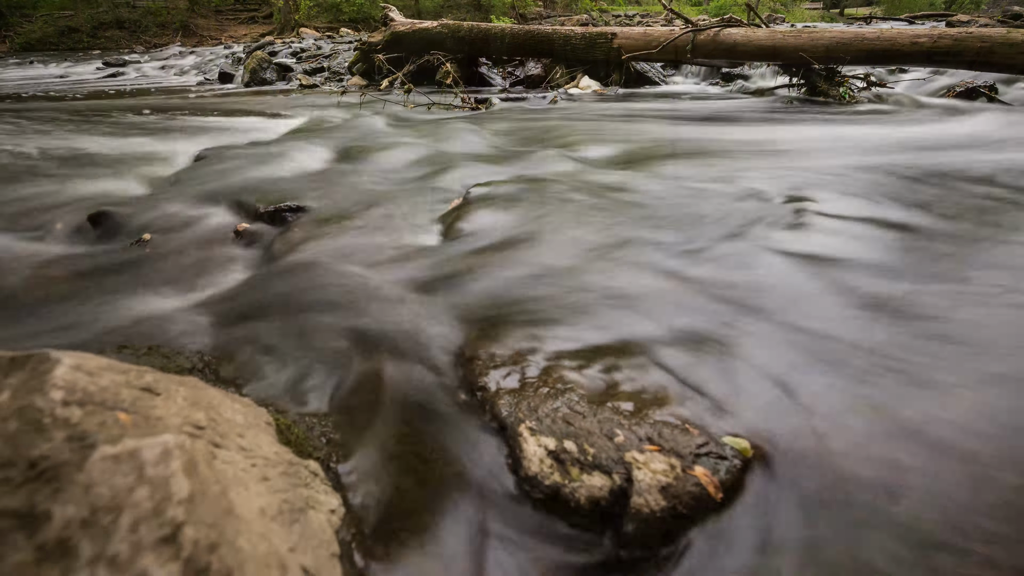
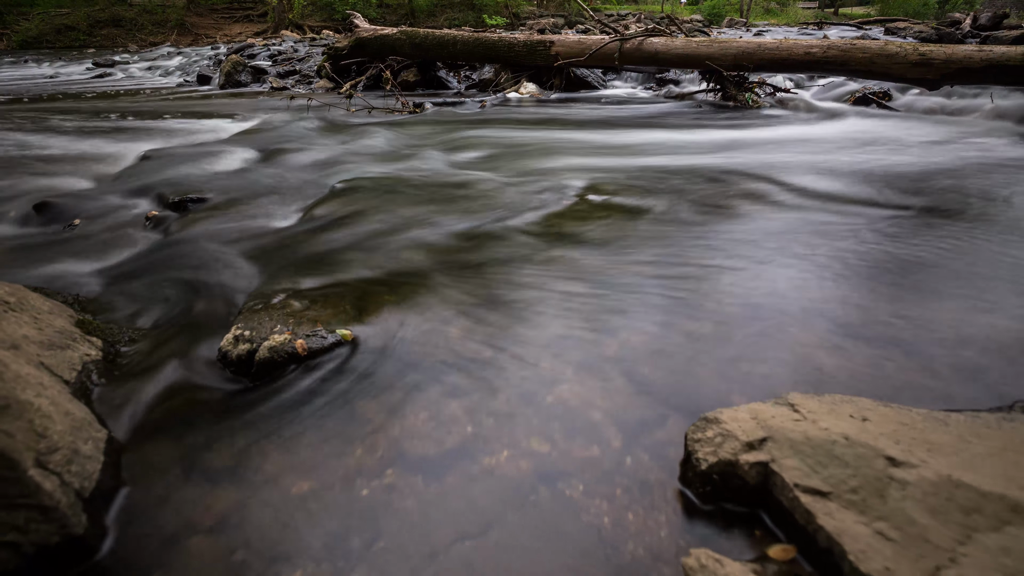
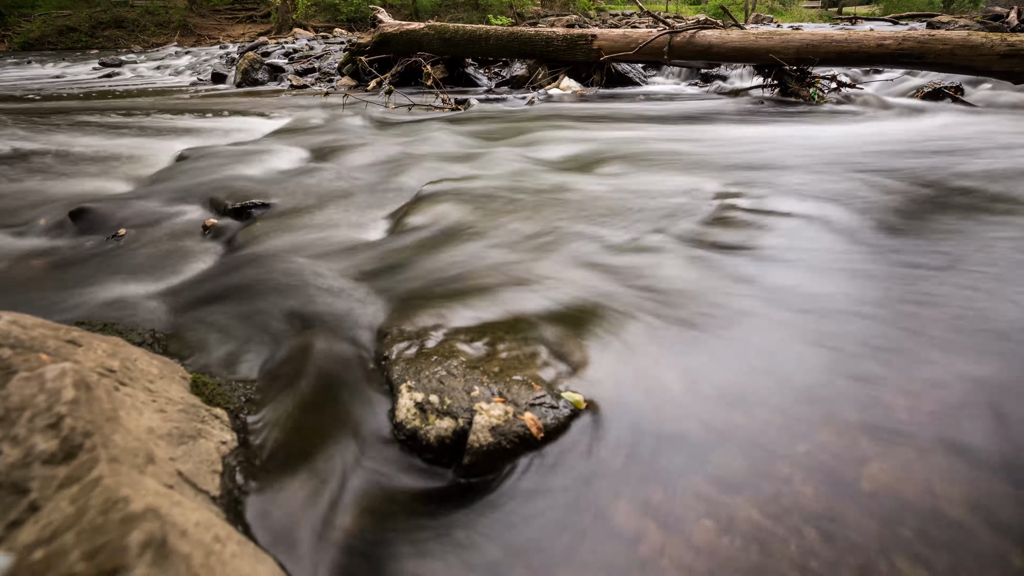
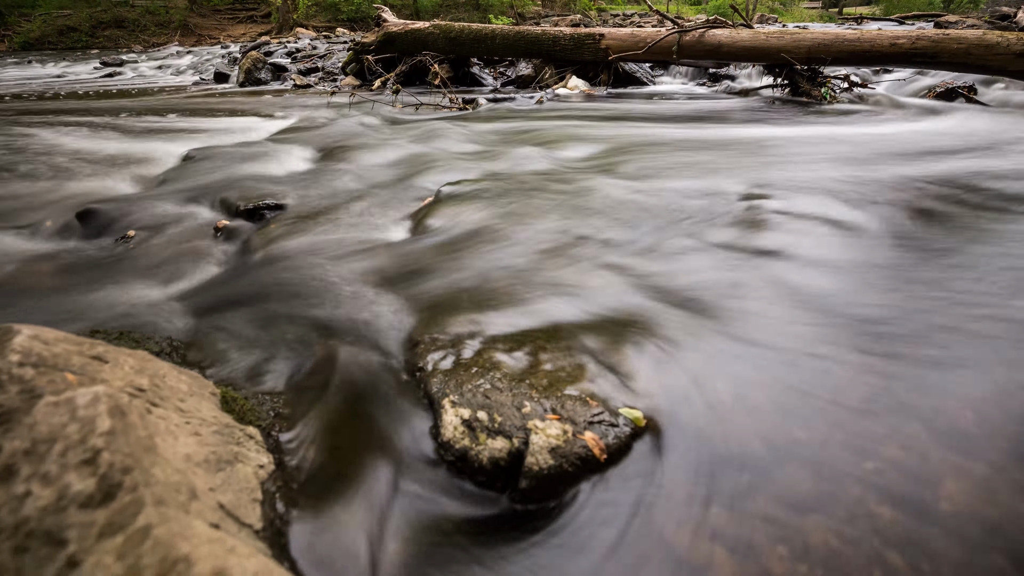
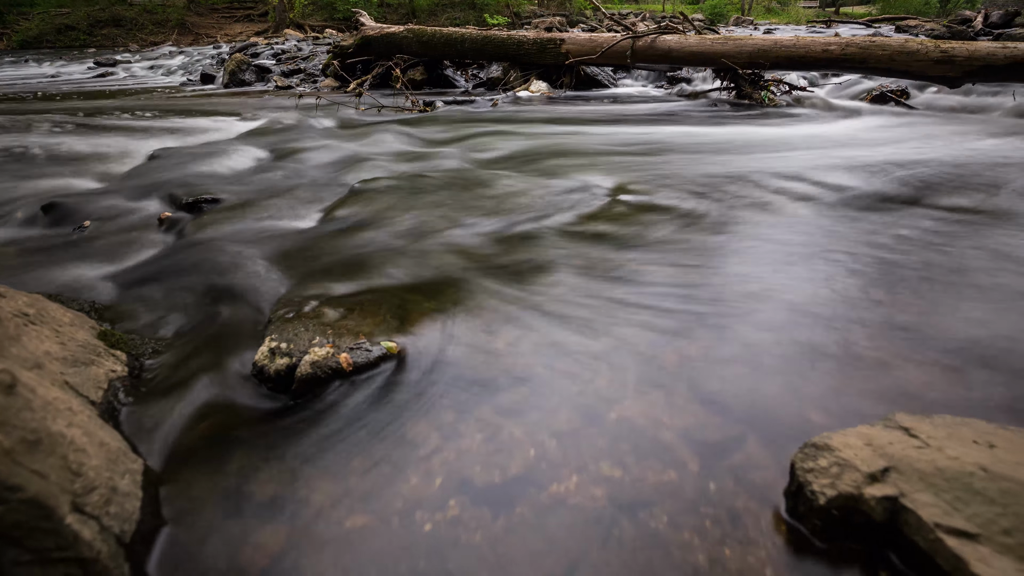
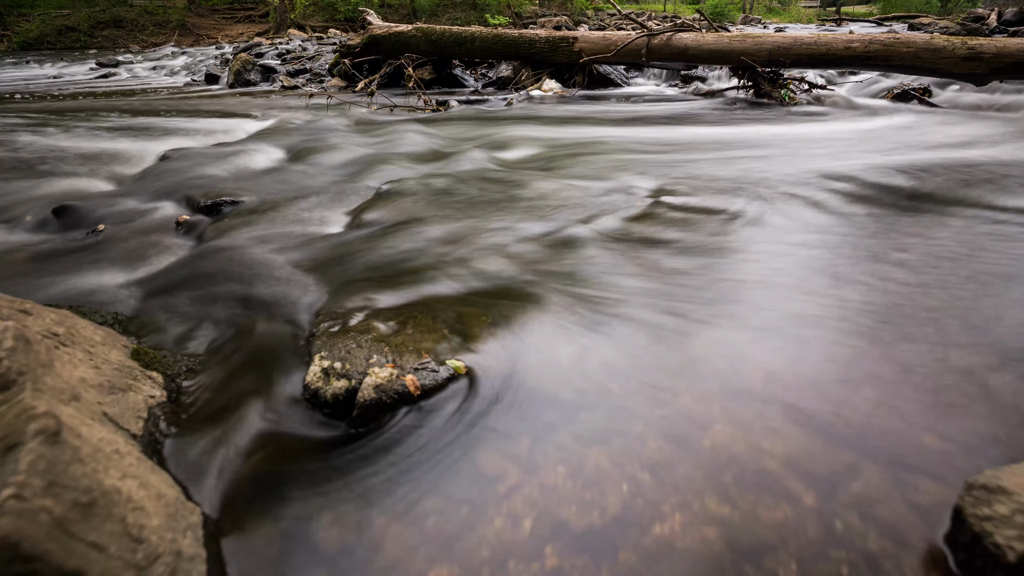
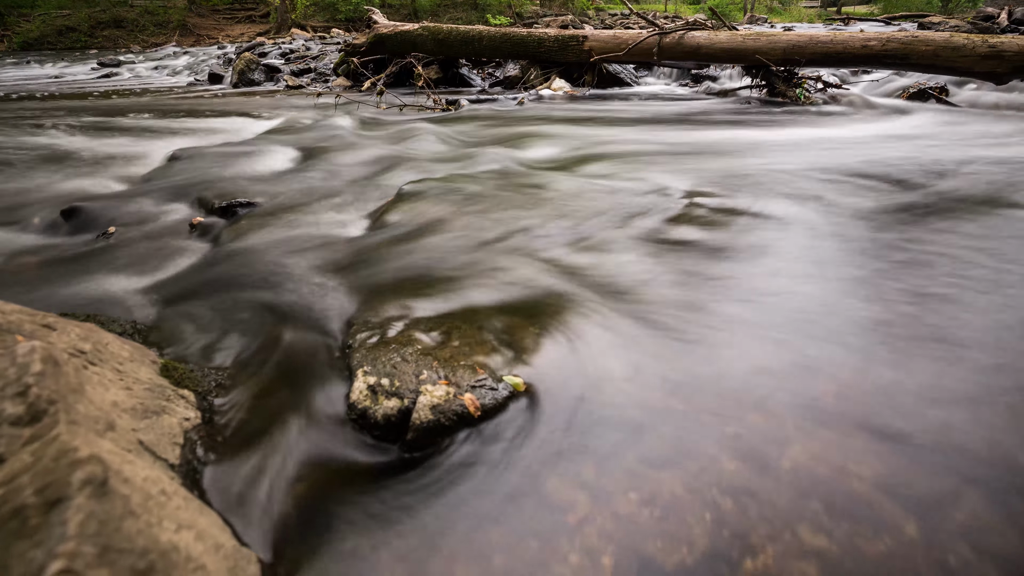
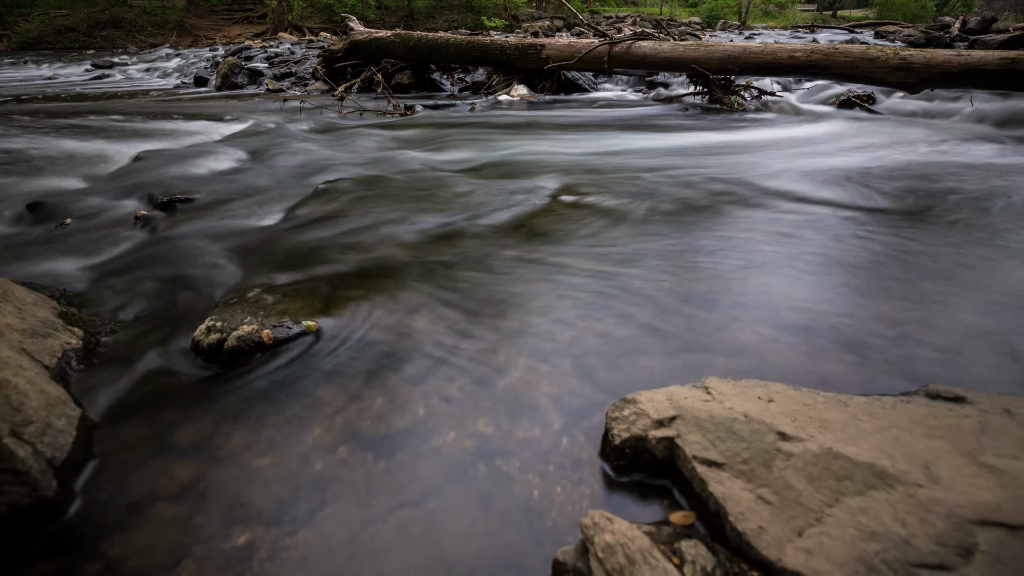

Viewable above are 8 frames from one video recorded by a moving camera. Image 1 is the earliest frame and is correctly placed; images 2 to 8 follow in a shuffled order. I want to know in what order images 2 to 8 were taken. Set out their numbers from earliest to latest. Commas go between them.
4, 3, 7, 6, 5, 2, 8
